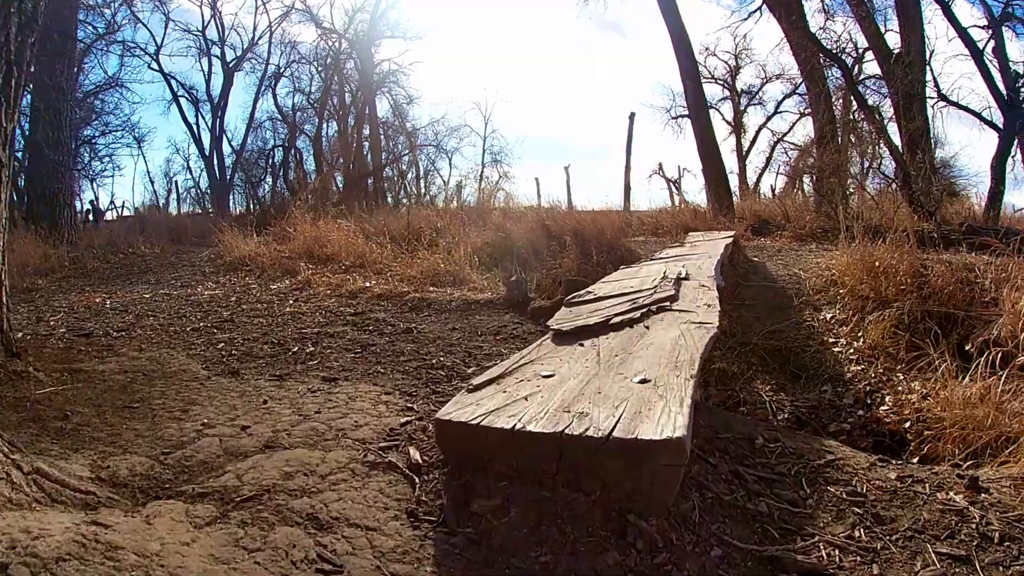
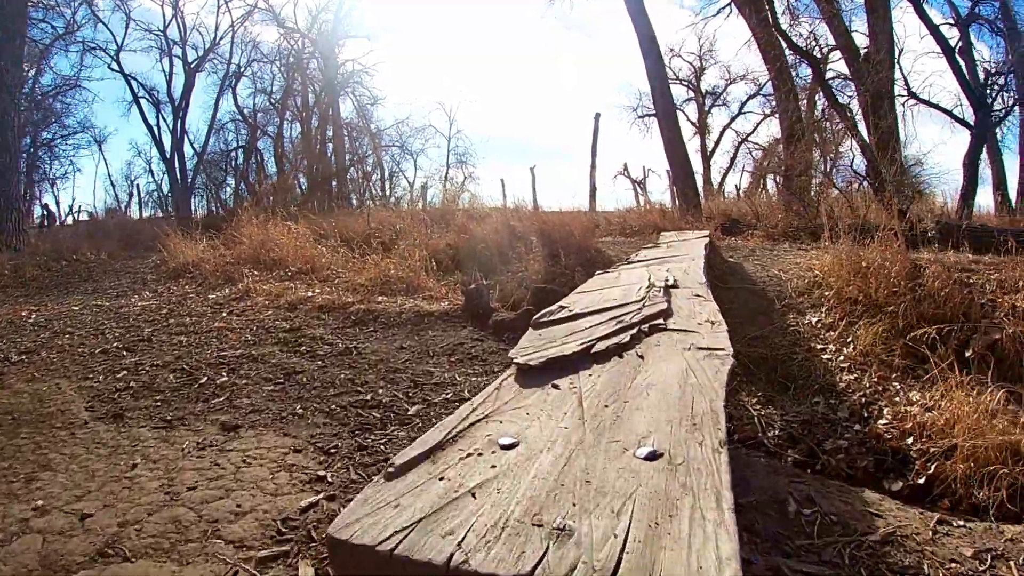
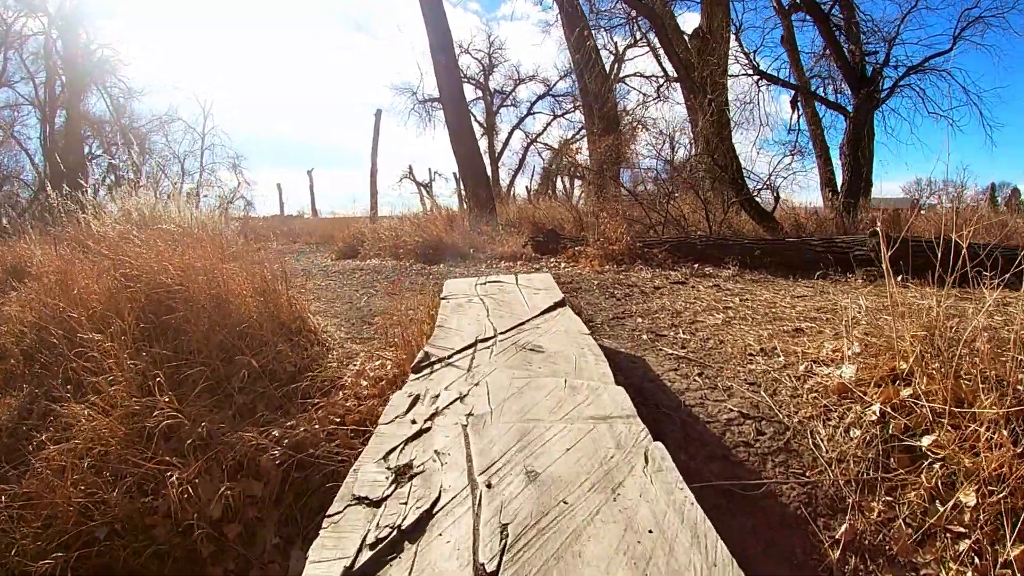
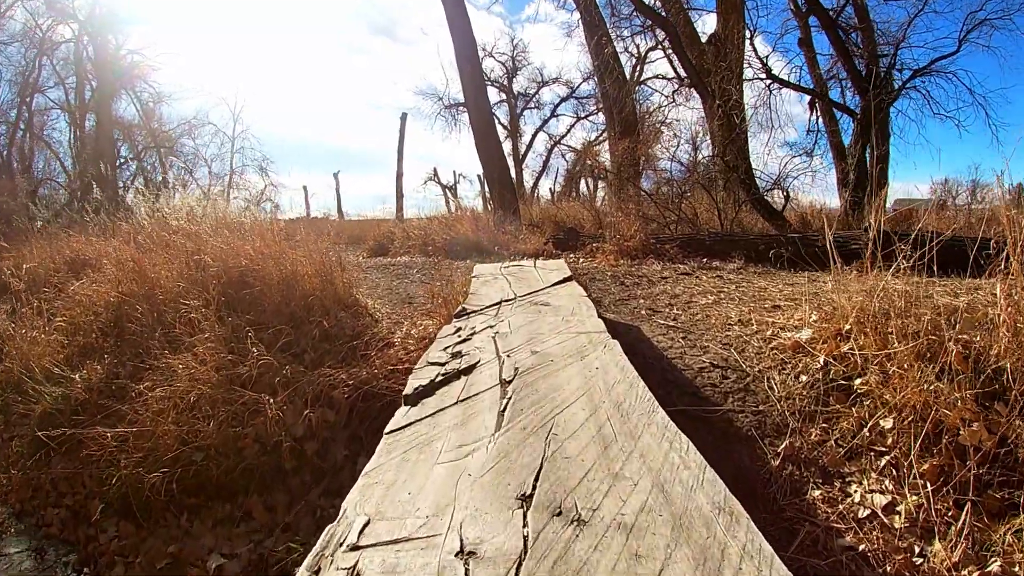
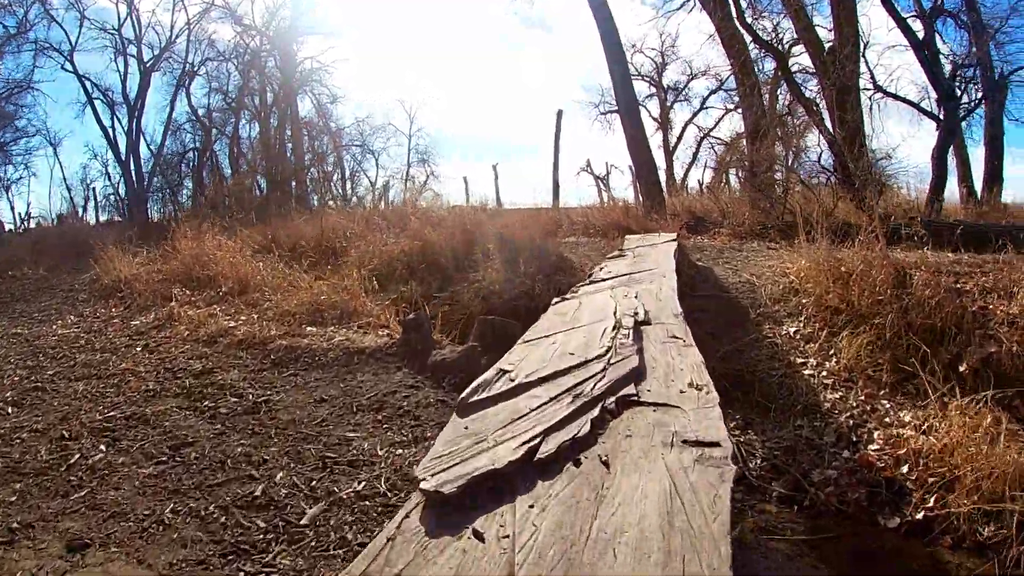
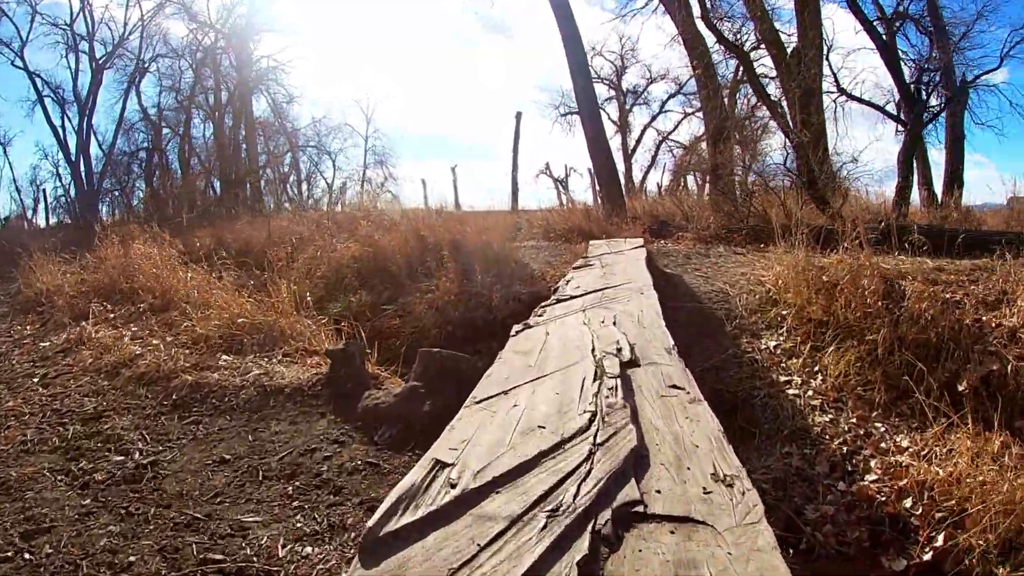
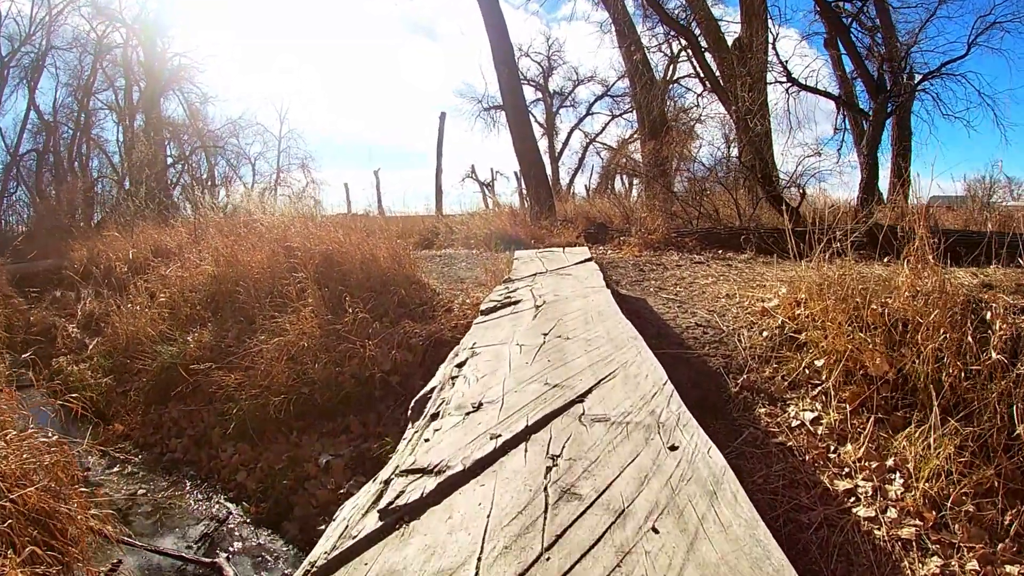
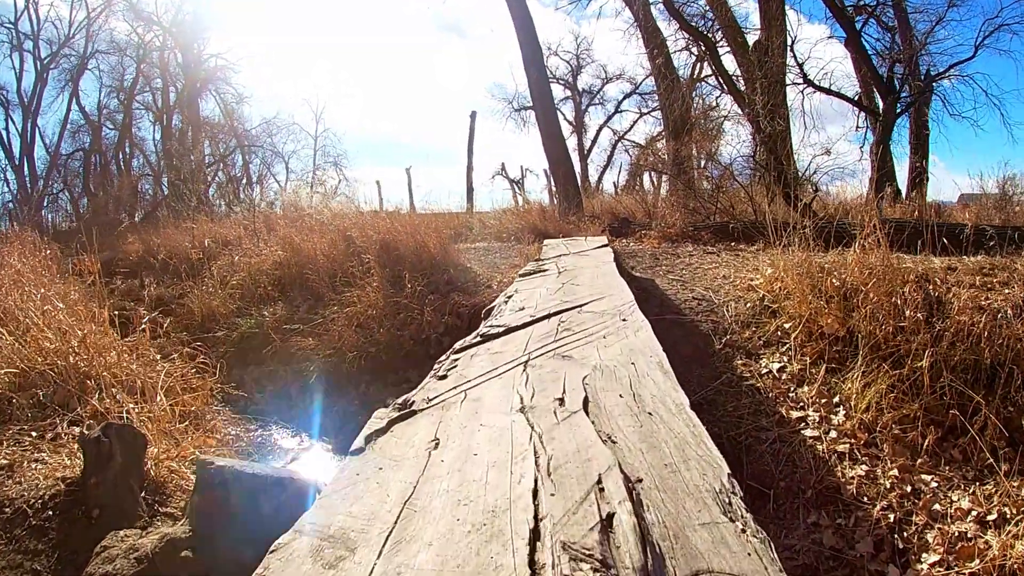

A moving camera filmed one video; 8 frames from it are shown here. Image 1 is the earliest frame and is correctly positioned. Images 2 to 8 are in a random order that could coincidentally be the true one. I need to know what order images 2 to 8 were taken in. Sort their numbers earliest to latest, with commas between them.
2, 5, 6, 8, 7, 4, 3
